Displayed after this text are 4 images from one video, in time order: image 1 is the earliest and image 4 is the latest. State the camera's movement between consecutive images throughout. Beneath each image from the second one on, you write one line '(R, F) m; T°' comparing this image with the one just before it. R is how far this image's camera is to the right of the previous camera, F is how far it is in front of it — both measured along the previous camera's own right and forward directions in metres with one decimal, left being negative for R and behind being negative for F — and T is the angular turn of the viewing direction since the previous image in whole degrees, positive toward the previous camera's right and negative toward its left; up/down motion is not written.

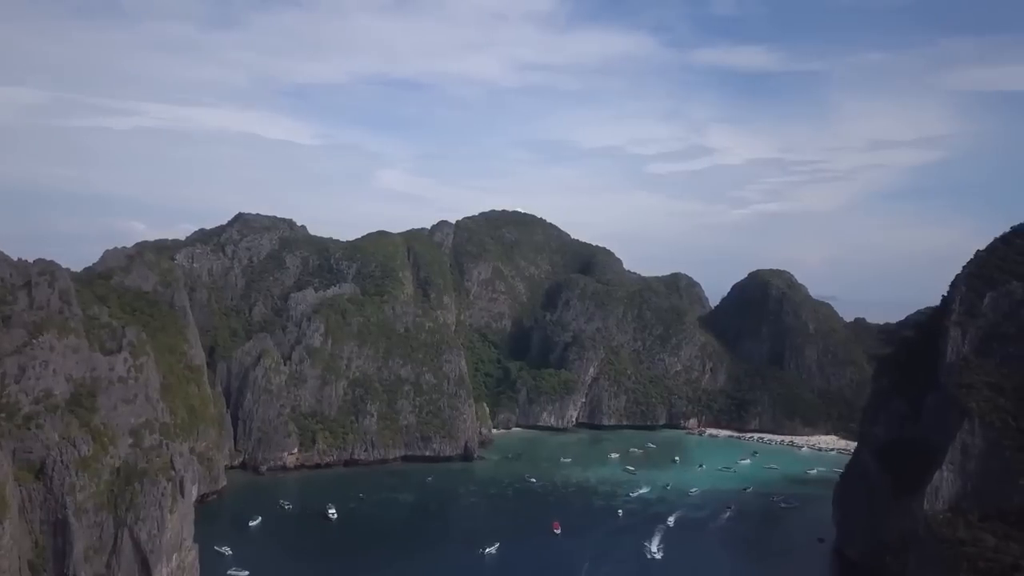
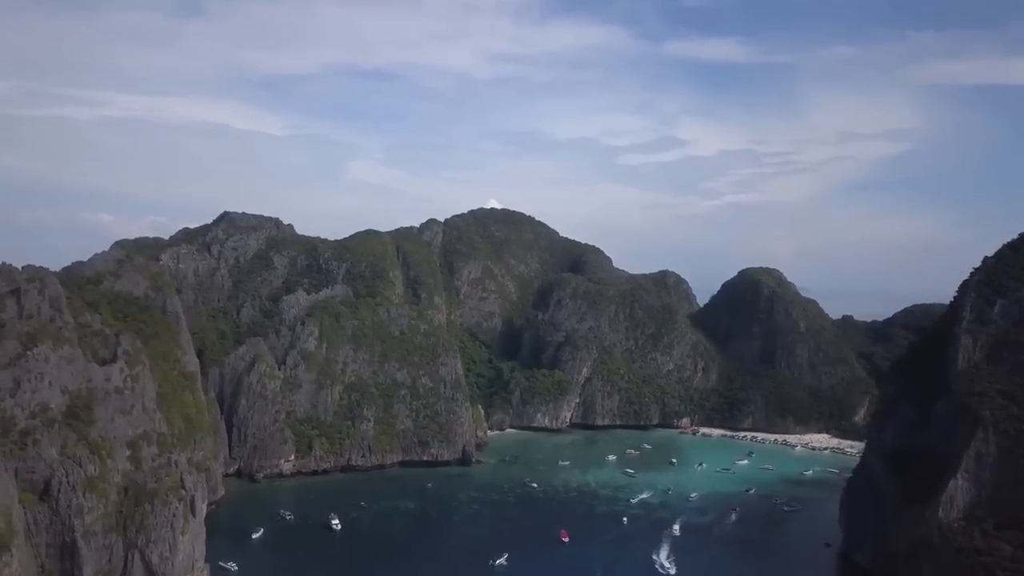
(-2.2, +0.8) m; +2°
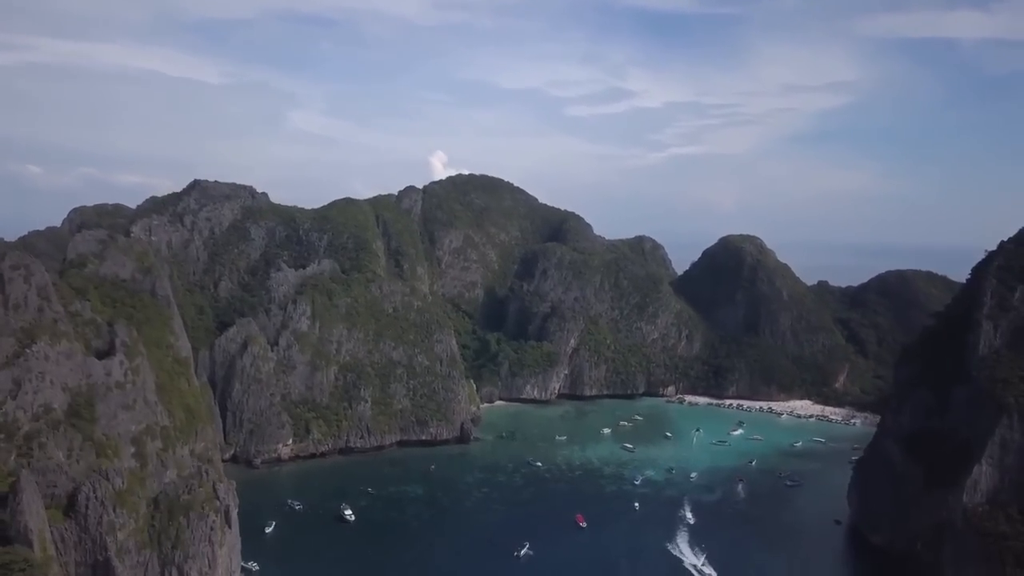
(-4.6, +1.5) m; +4°
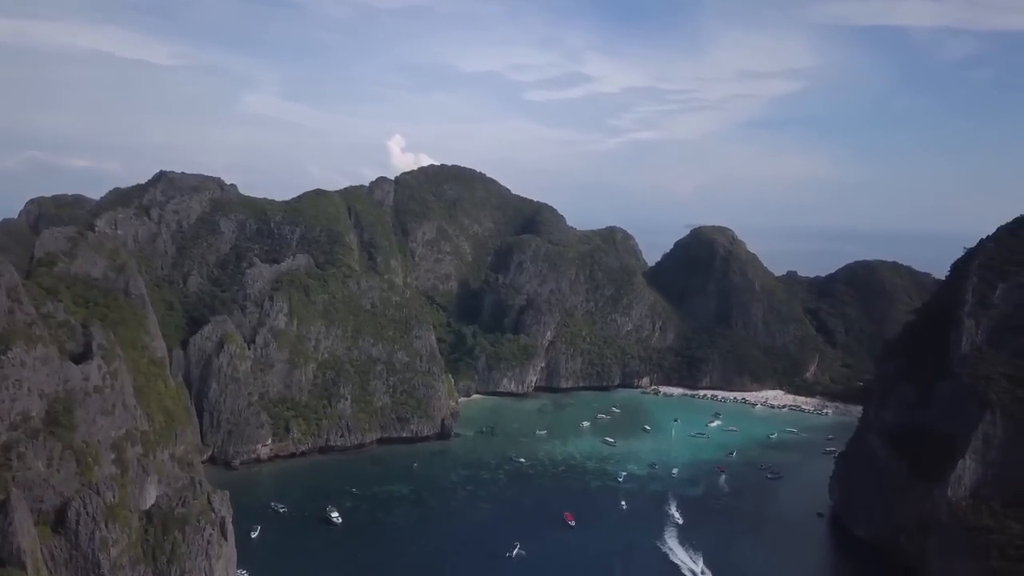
(-1.9, +0.5) m; +3°
